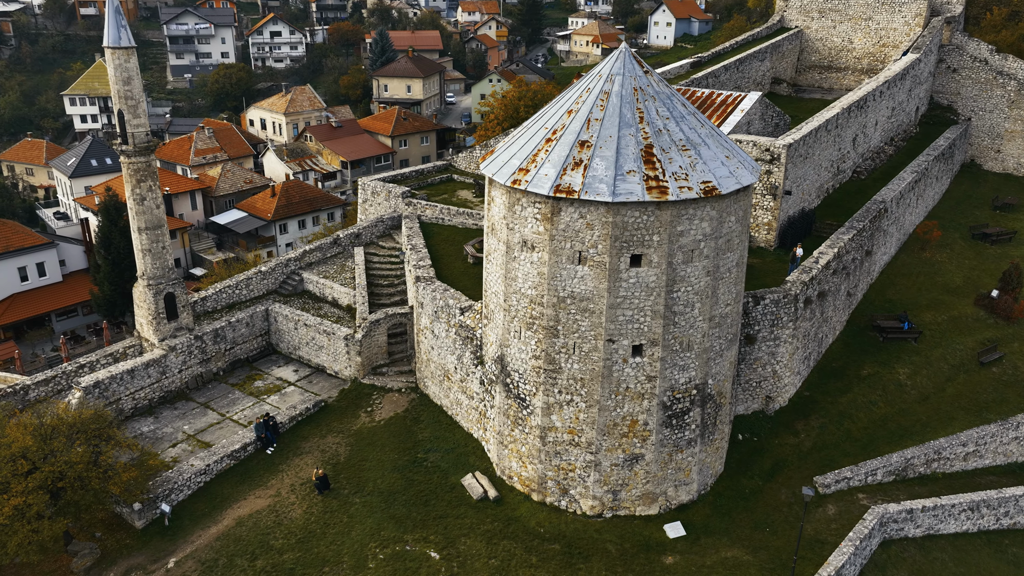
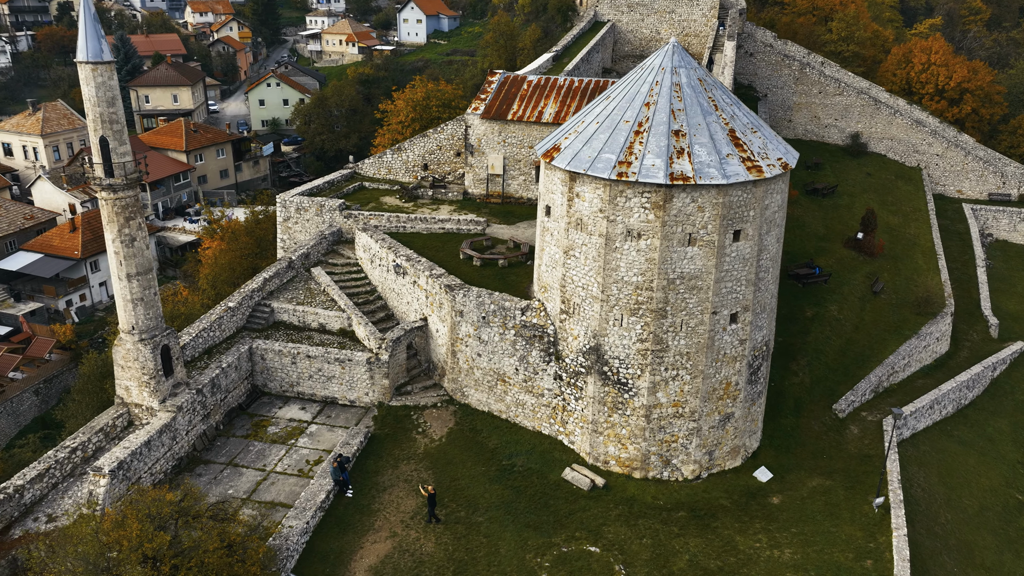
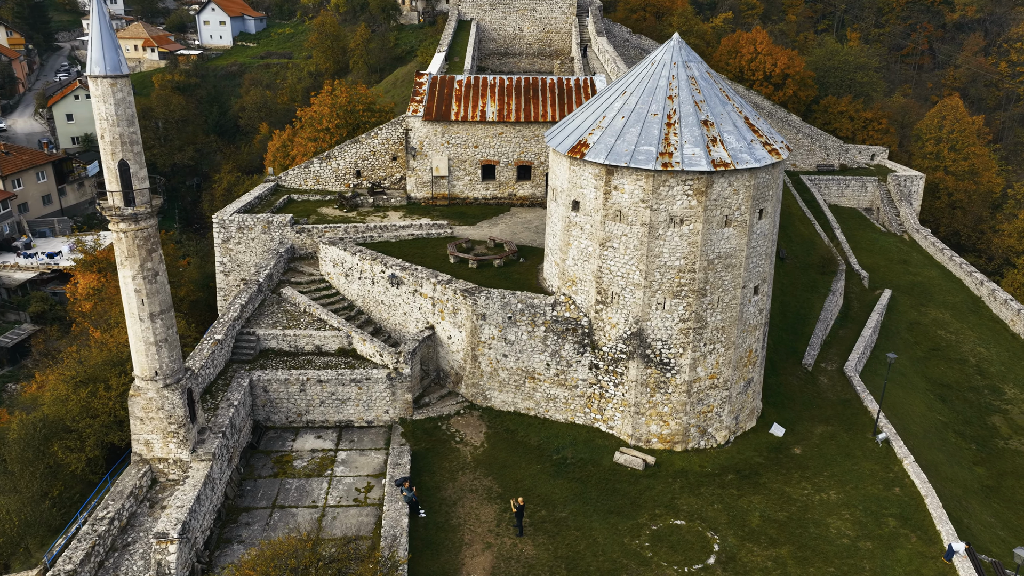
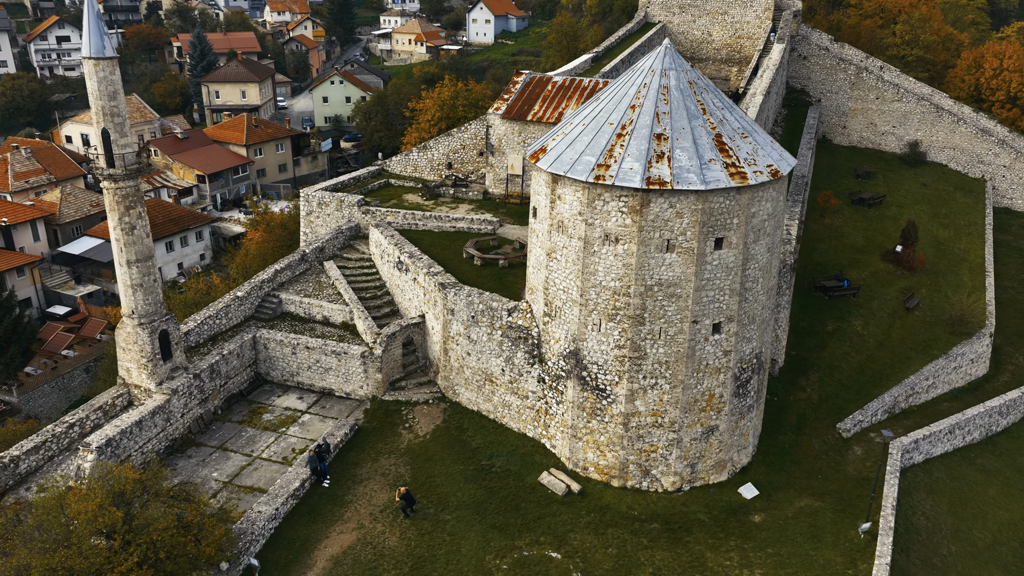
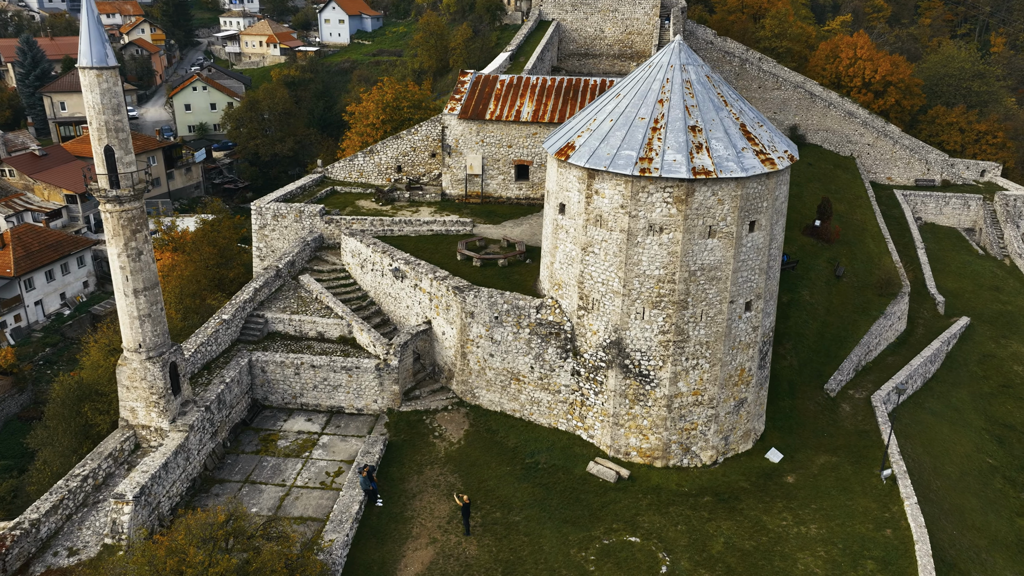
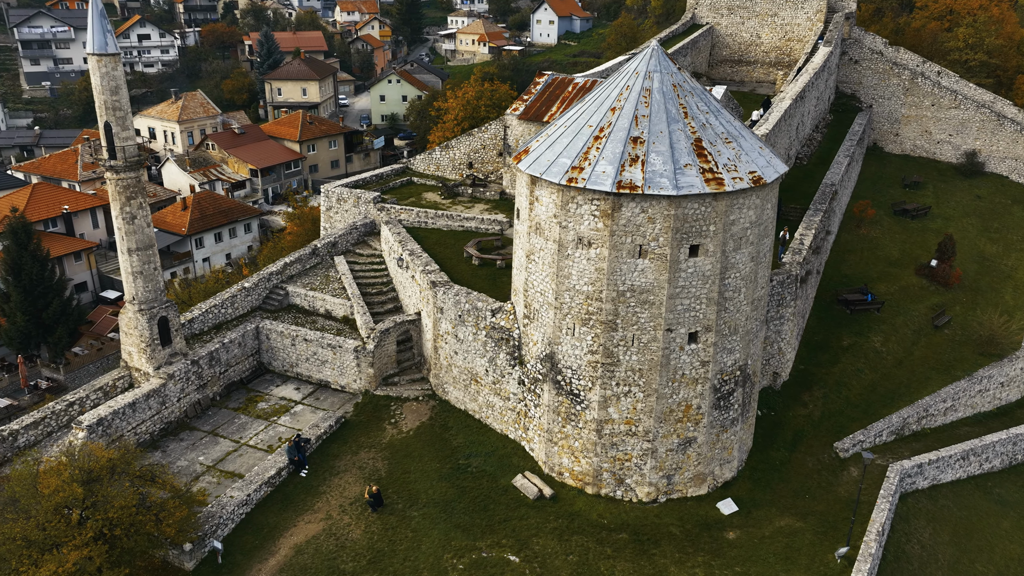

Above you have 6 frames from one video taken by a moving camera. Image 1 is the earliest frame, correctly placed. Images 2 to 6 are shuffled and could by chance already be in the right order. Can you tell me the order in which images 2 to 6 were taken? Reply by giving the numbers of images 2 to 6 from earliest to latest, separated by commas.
6, 4, 2, 5, 3
